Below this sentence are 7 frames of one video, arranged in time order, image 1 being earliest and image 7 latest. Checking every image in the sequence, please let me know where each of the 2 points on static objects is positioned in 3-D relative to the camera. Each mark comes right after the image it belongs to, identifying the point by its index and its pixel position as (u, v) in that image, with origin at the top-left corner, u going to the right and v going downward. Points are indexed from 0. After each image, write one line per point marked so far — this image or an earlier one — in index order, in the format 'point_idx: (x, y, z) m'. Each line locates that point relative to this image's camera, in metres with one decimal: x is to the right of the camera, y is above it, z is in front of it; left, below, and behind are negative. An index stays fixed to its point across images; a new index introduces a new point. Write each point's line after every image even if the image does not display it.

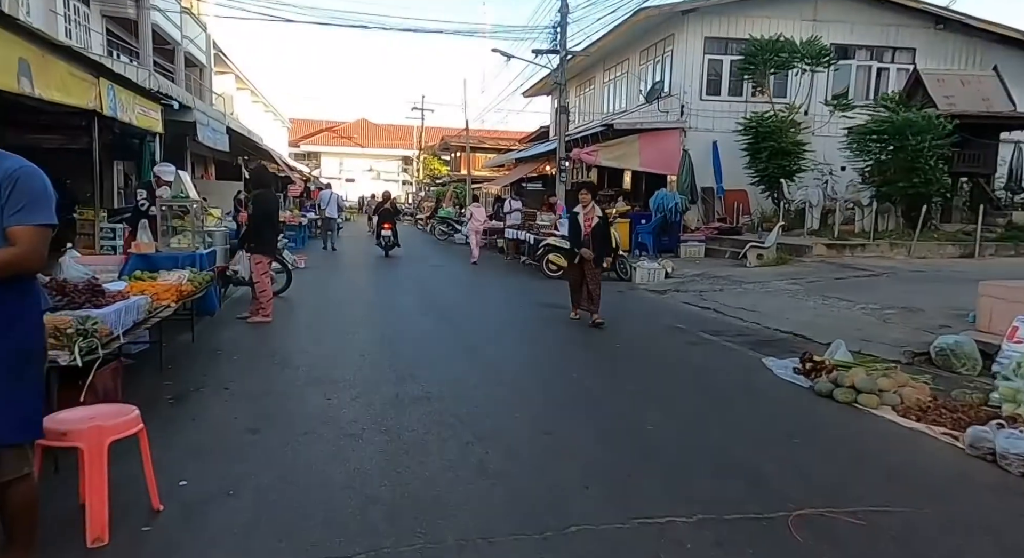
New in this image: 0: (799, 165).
0: (+8.1, +3.2, +17.3) m
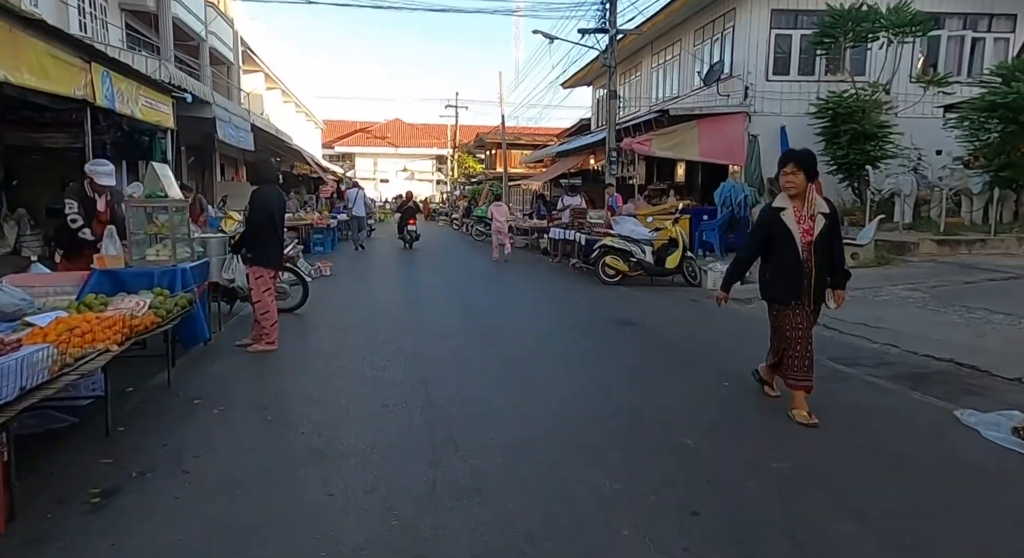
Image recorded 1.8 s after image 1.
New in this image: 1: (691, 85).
0: (+9.3, +3.2, +15.1) m
1: (+5.8, +6.2, +19.5) m
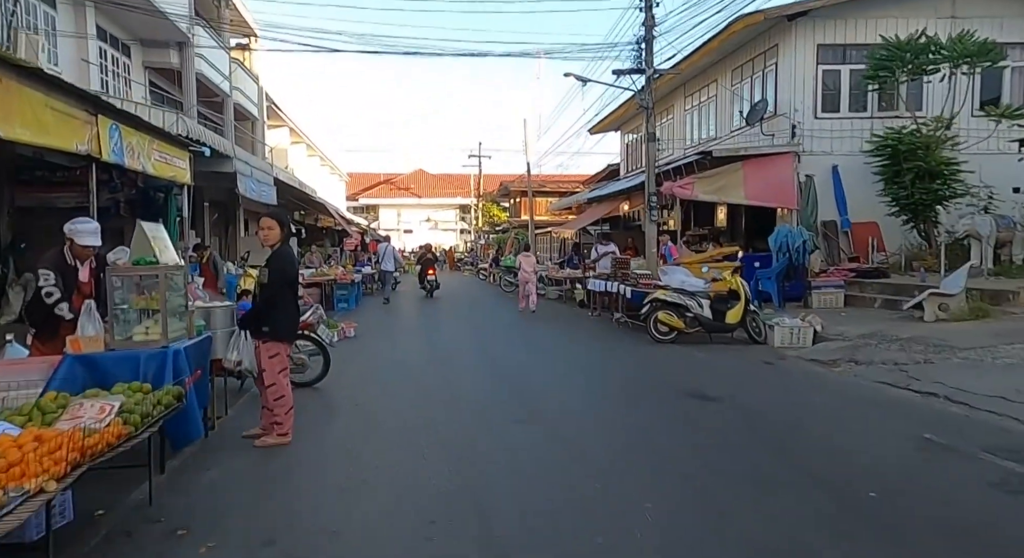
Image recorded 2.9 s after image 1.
0: (+10.1, +2.0, +13.9) m
1: (+6.7, +4.7, +18.6) m
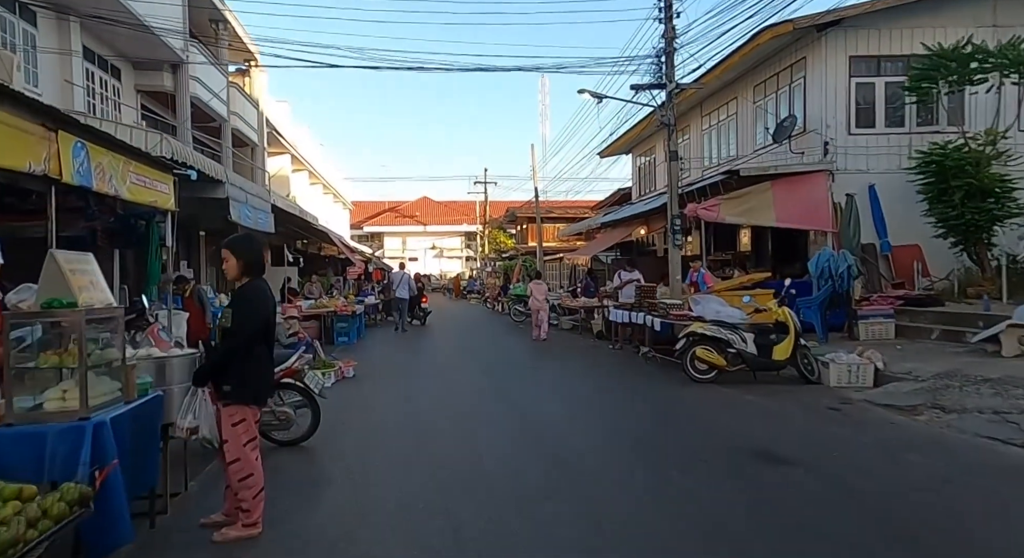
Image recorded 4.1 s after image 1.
0: (+10.4, +1.5, +12.7) m
1: (+7.0, +3.9, +17.6) m
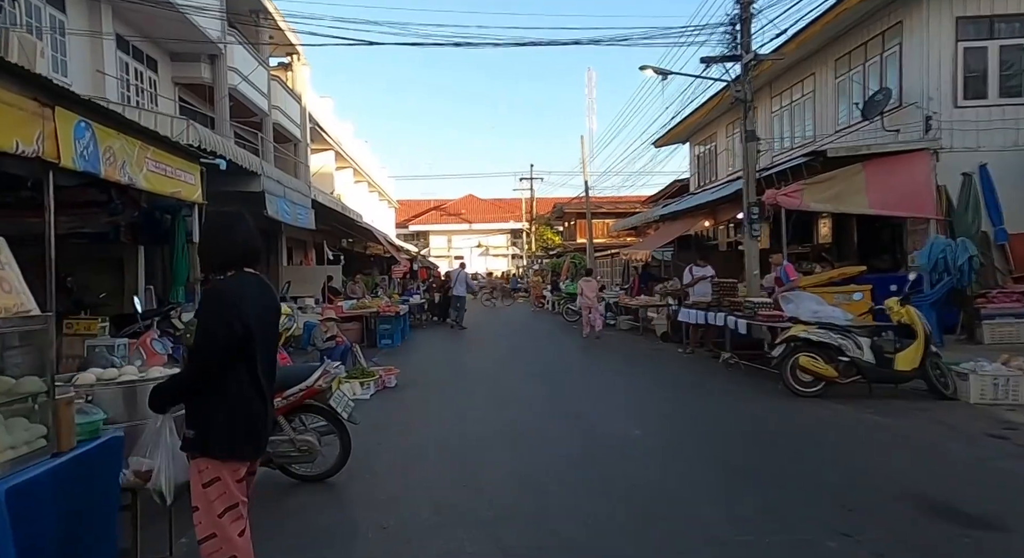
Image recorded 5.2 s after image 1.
0: (+11.4, +1.6, +10.6) m
1: (+8.4, +4.0, +15.7) m
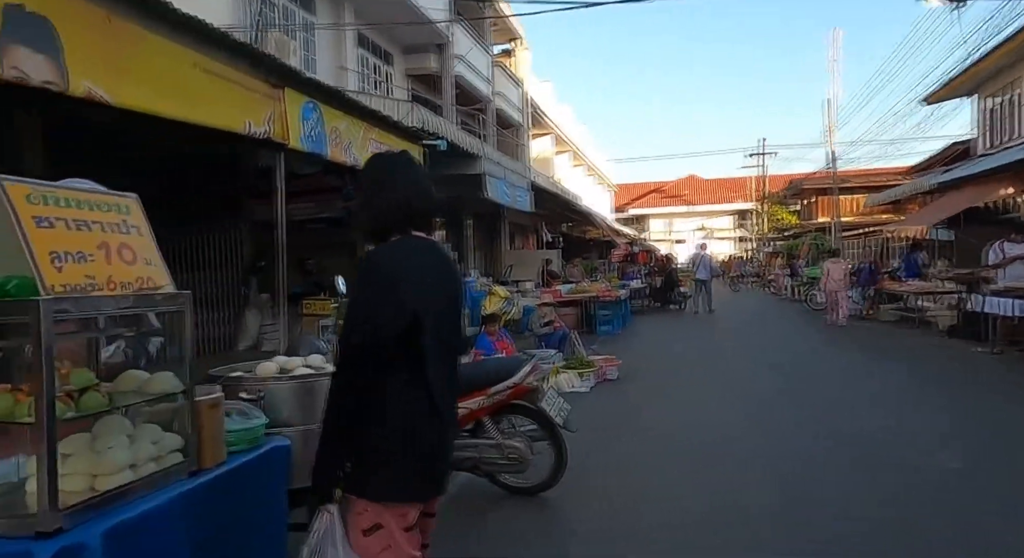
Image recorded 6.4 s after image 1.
0: (+14.2, +1.8, +4.9) m
1: (+13.2, +4.3, +10.7) m
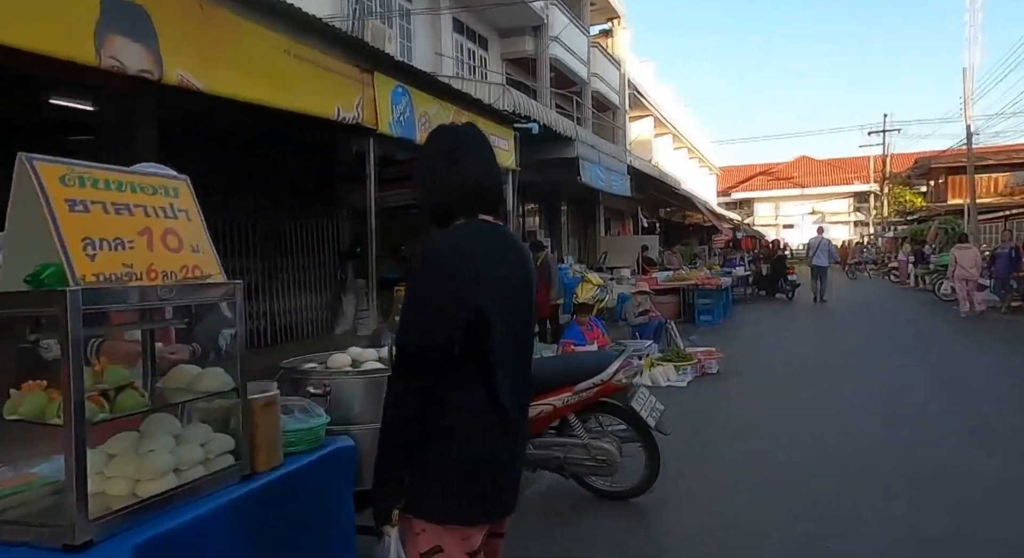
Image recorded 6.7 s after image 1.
0: (+14.8, +1.8, +2.3) m
1: (+14.6, +4.4, +8.1) m
